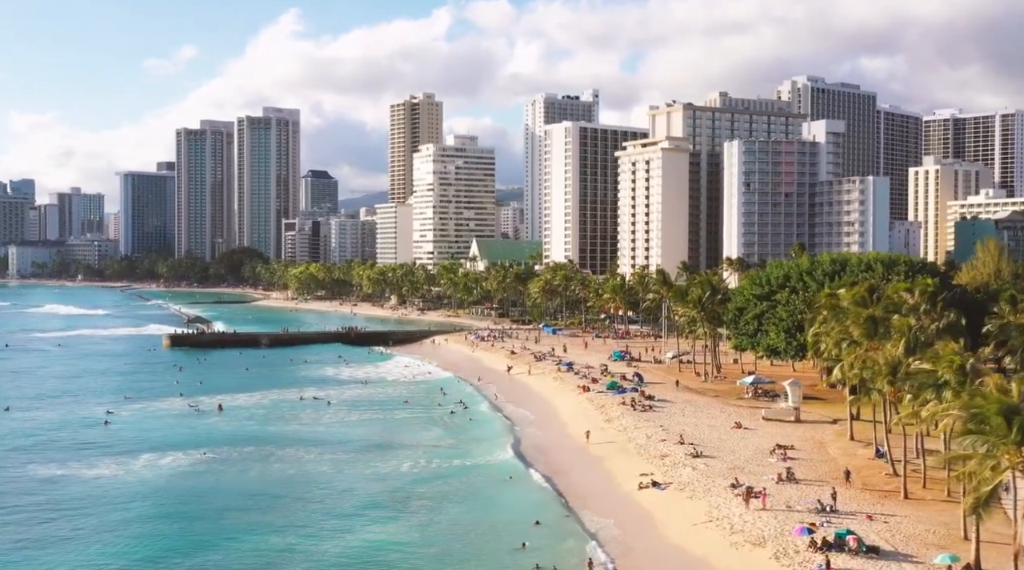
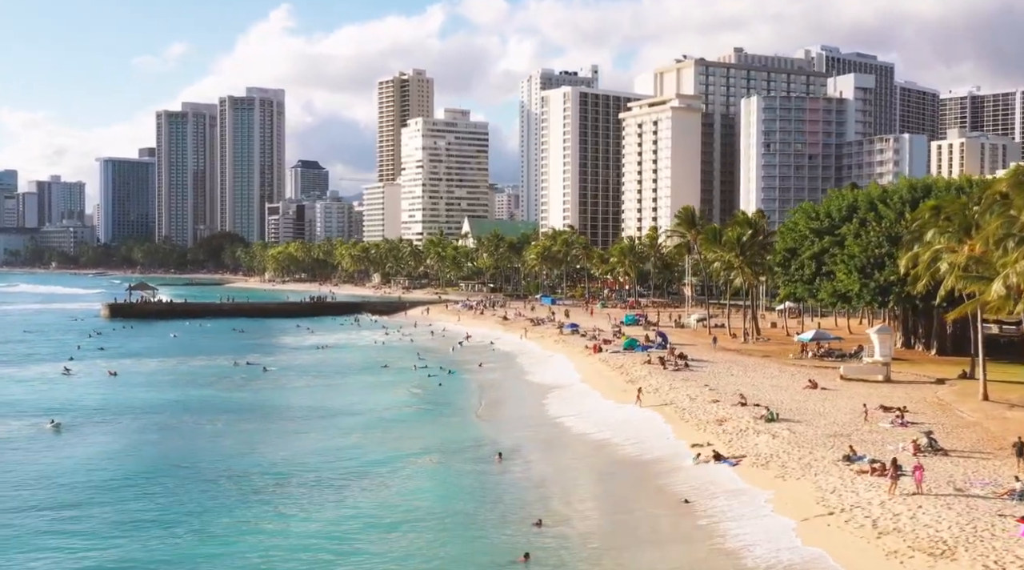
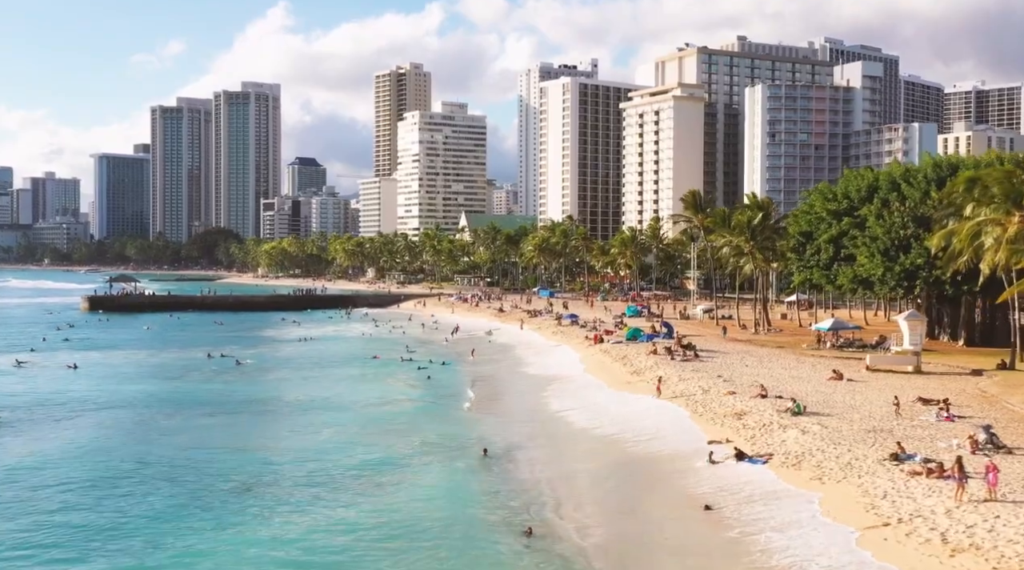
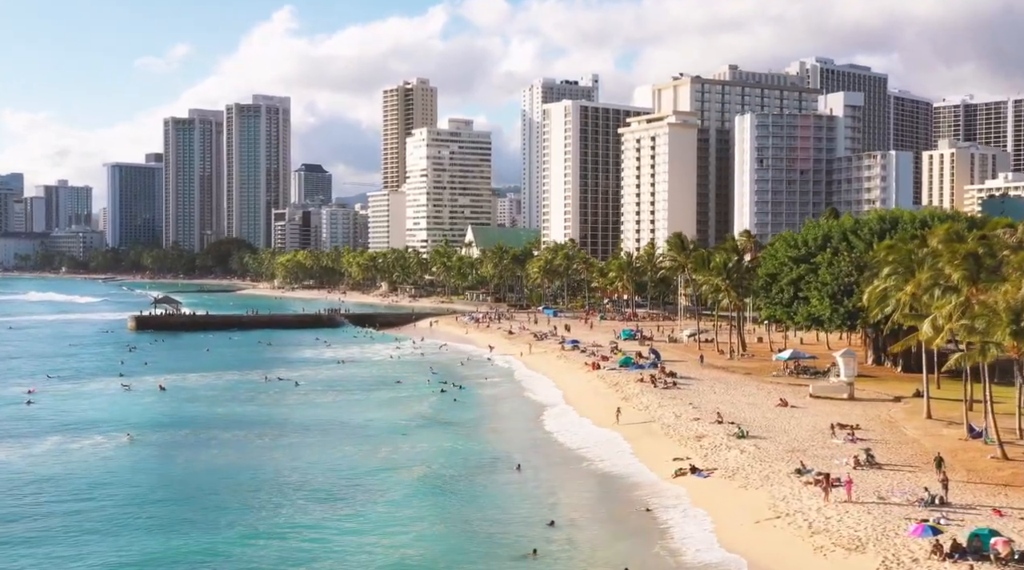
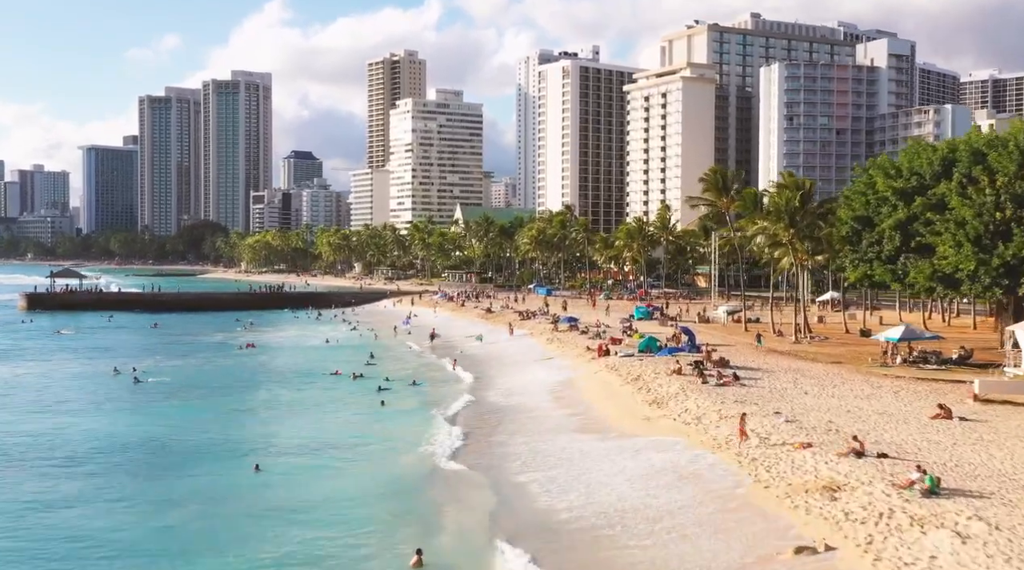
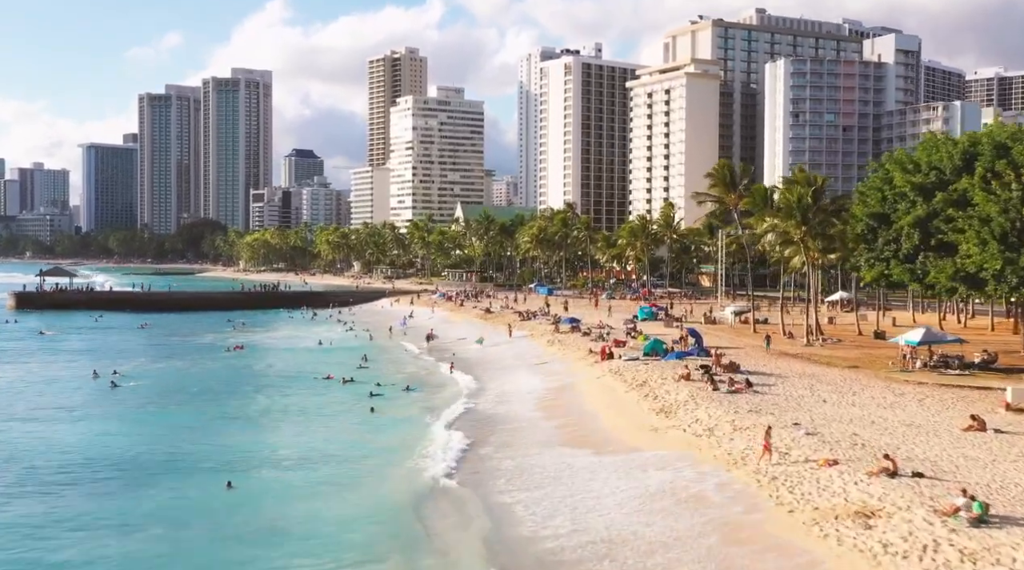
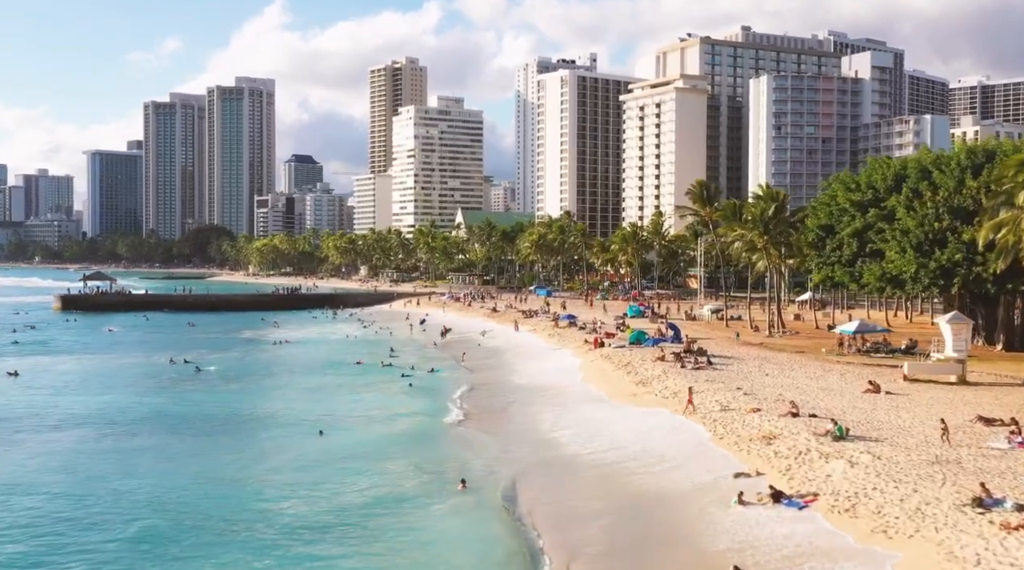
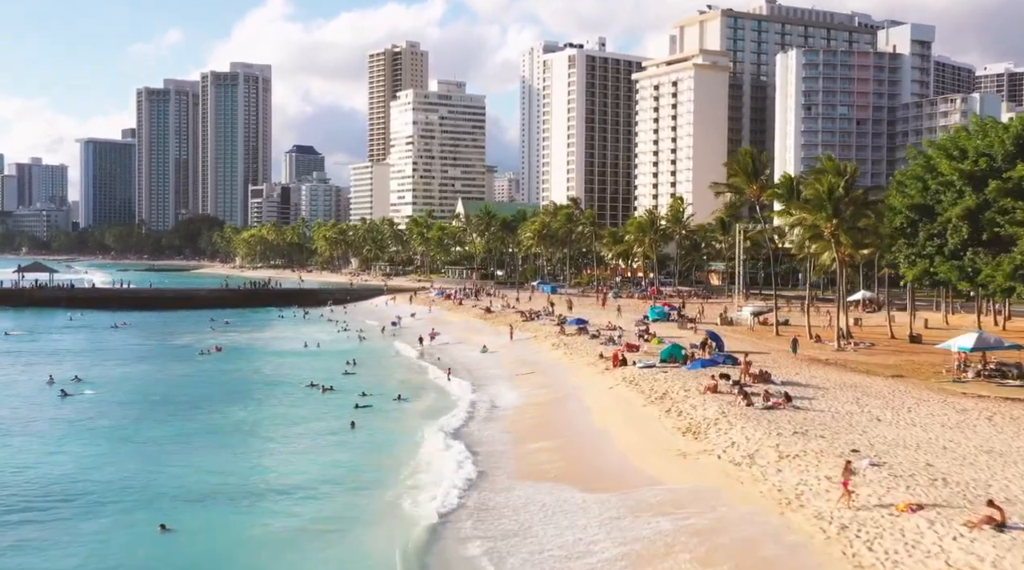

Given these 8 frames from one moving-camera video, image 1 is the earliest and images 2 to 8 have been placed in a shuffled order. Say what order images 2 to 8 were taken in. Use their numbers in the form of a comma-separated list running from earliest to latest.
4, 2, 3, 7, 5, 6, 8
